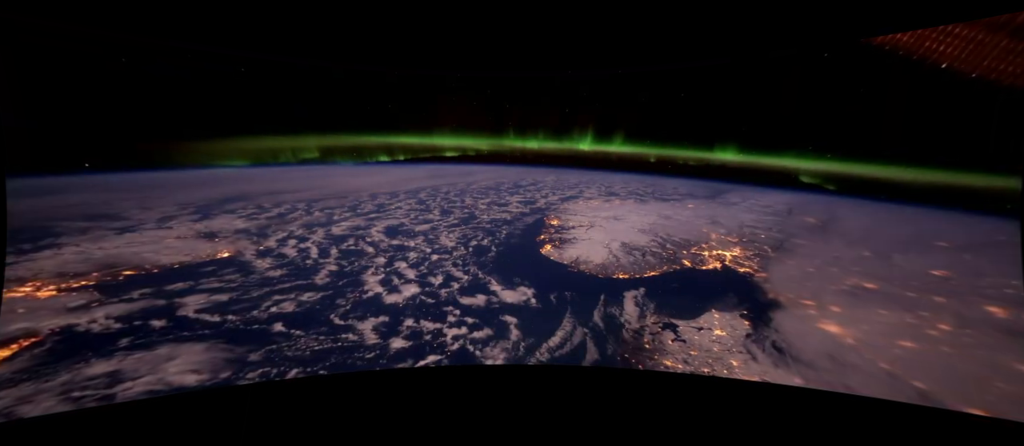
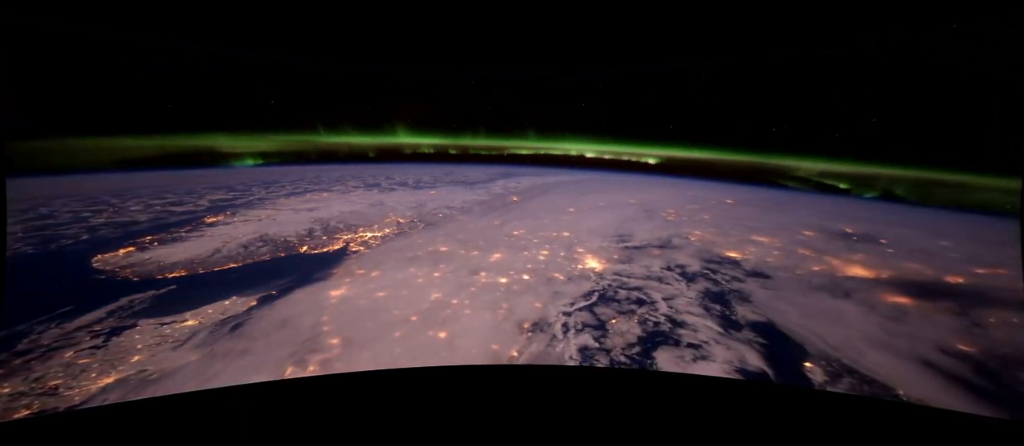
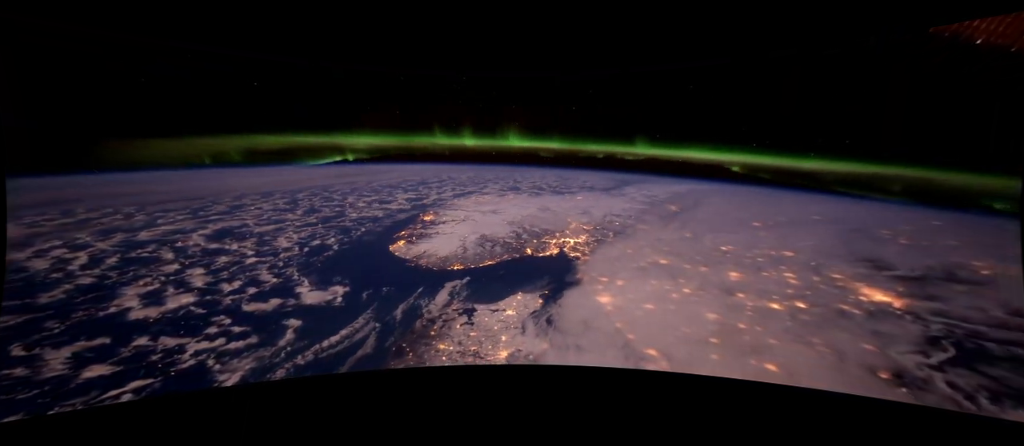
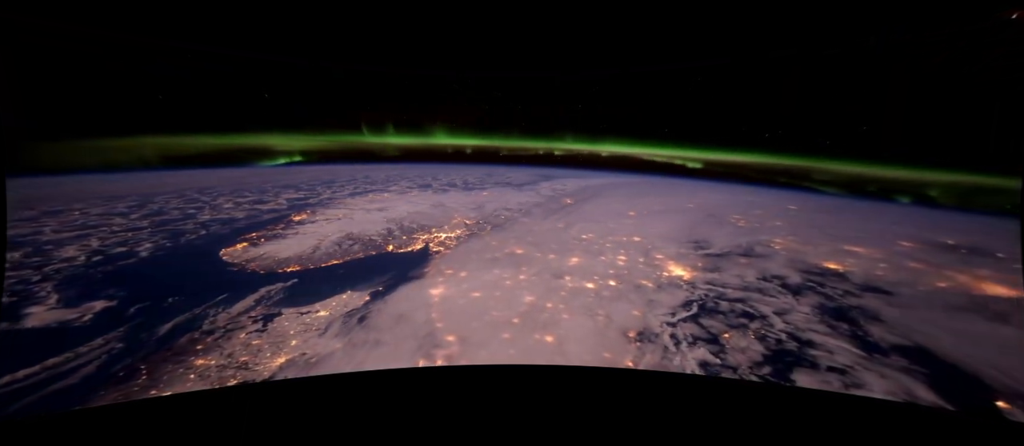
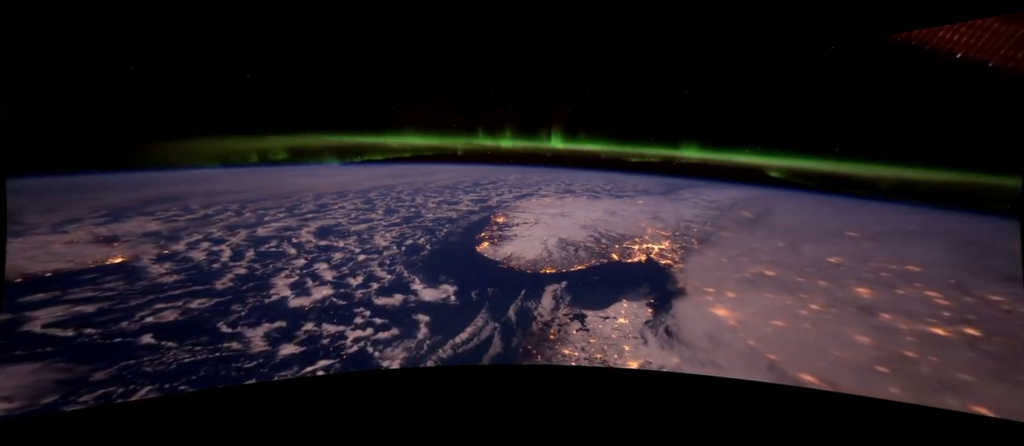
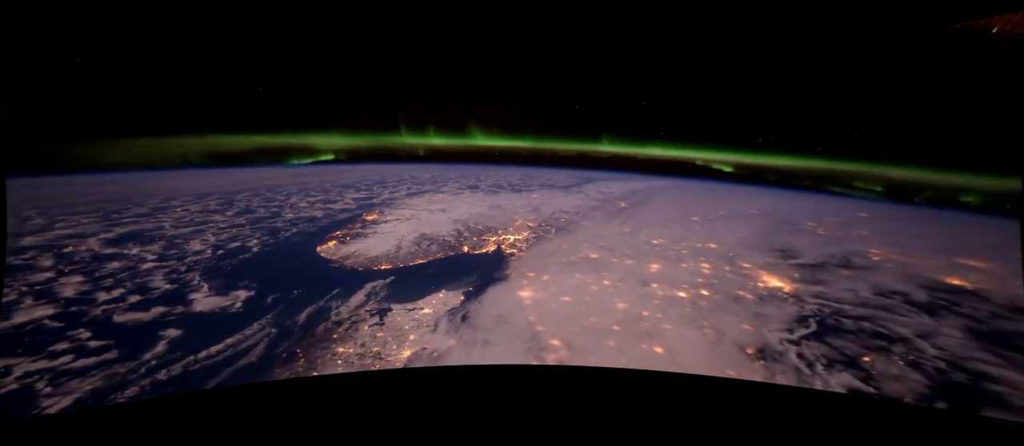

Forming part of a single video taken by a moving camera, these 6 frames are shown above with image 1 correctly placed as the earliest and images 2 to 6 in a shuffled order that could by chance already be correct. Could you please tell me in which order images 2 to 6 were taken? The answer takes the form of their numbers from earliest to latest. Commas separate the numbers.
5, 3, 6, 4, 2
